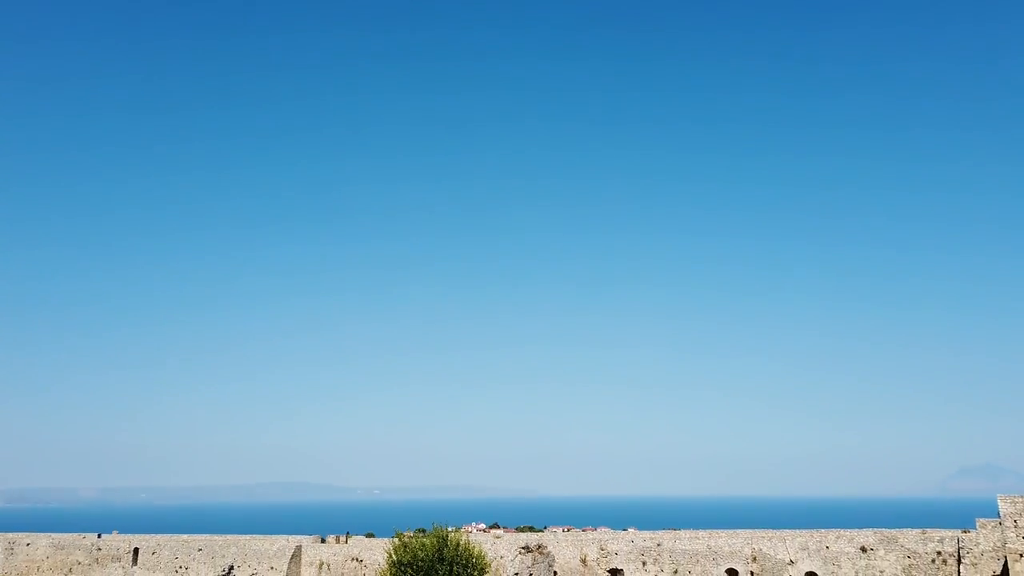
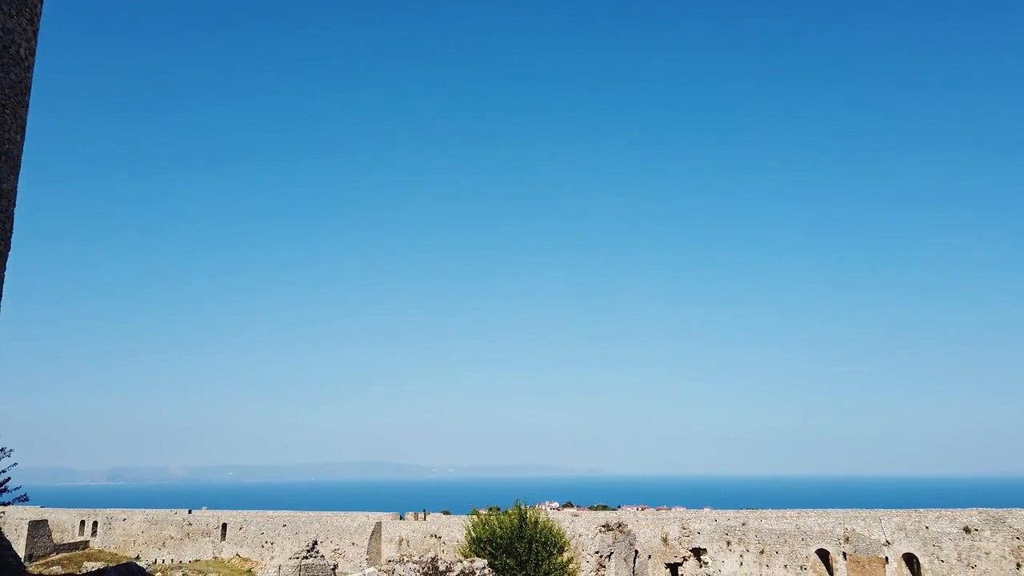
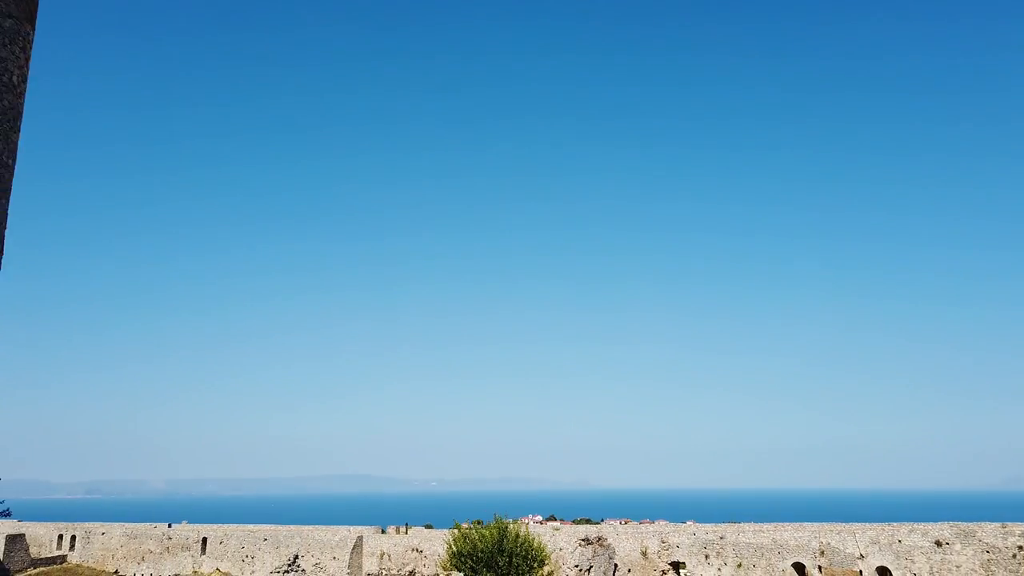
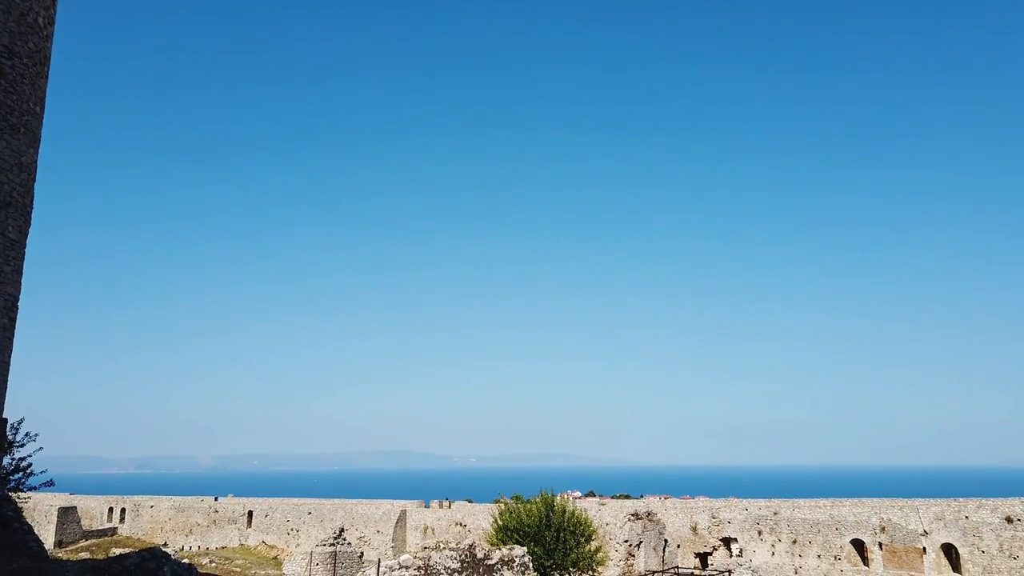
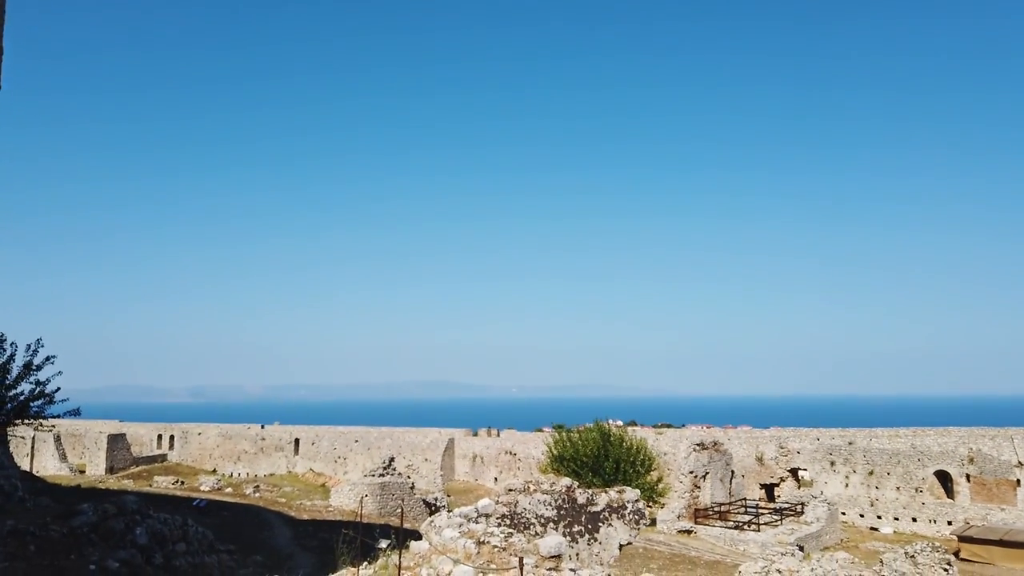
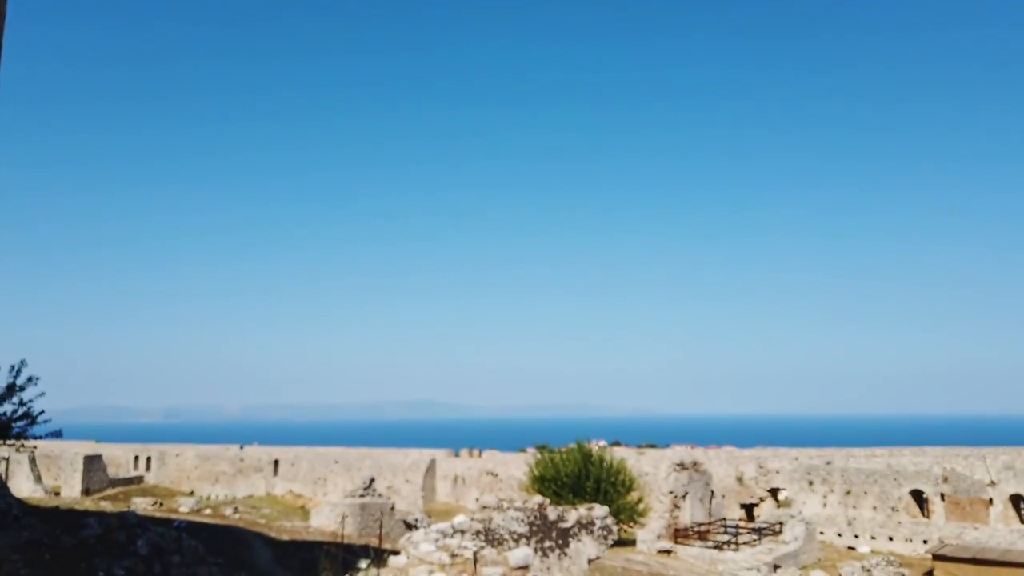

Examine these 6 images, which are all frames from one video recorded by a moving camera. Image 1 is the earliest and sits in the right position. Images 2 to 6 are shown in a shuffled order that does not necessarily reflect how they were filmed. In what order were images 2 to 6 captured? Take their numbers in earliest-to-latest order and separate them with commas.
3, 2, 4, 6, 5
